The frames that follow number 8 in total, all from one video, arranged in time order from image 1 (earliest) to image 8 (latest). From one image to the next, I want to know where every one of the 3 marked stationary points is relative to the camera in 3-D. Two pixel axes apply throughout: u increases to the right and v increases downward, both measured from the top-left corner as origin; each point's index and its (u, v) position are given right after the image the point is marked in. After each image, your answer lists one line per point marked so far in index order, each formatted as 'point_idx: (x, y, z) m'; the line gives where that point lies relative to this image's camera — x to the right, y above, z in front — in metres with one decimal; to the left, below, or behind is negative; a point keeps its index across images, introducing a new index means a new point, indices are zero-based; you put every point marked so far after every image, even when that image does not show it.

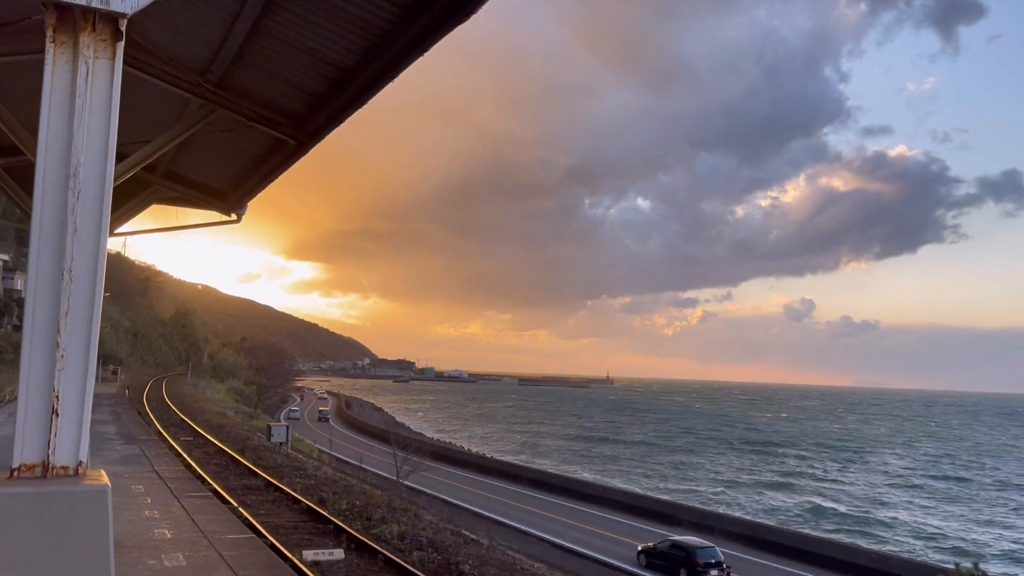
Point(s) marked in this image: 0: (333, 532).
0: (-2.6, -3.5, +12.1) m
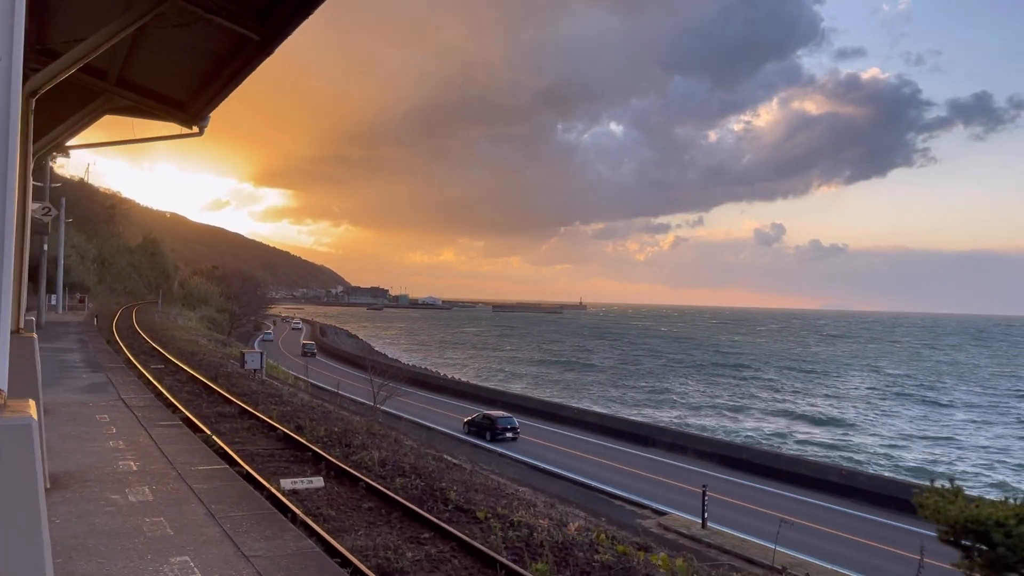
0: (-2.8, -2.4, +11.7) m
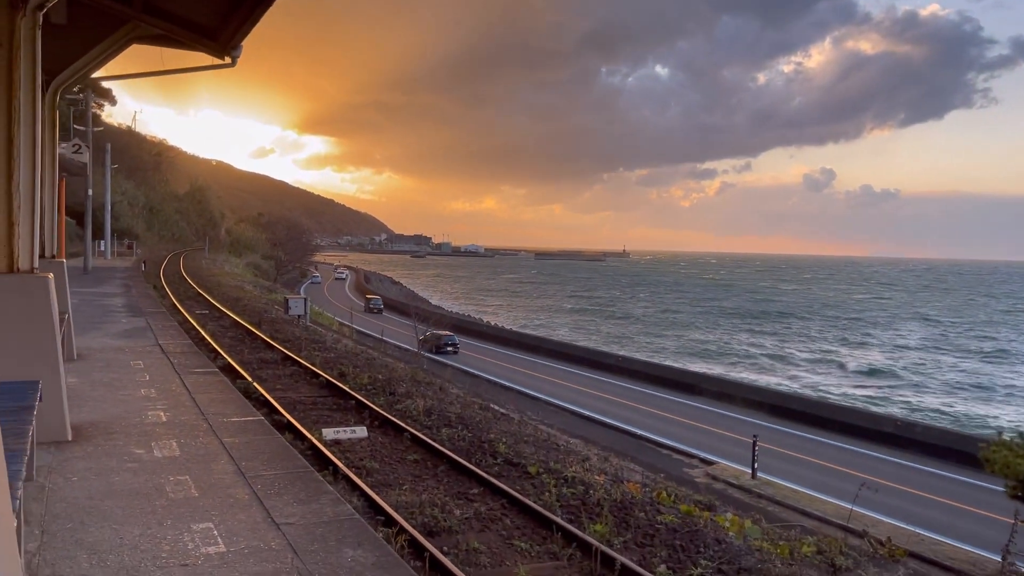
0: (-2.1, -1.6, +11.3) m
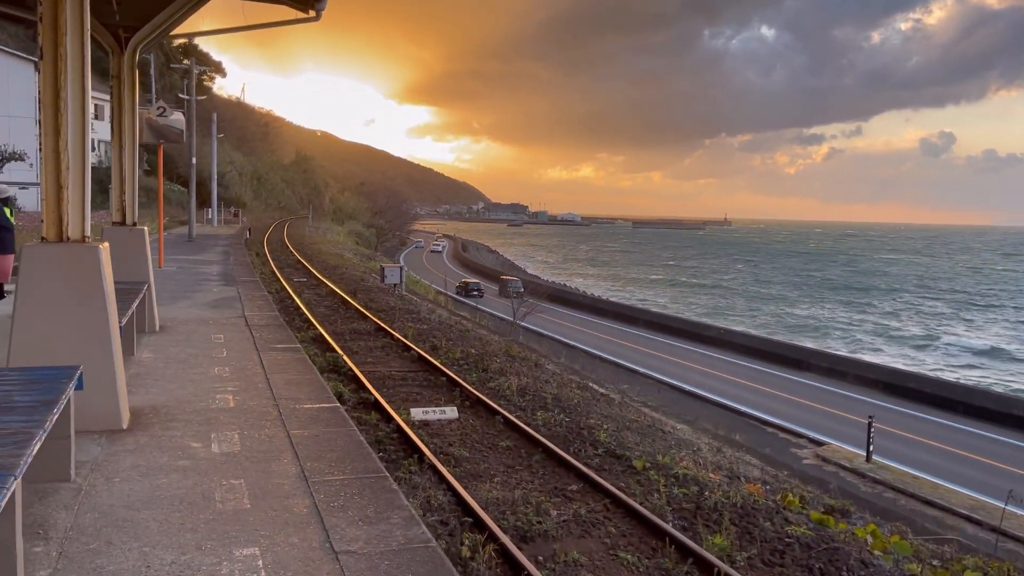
0: (-0.9, -1.2, +10.7) m
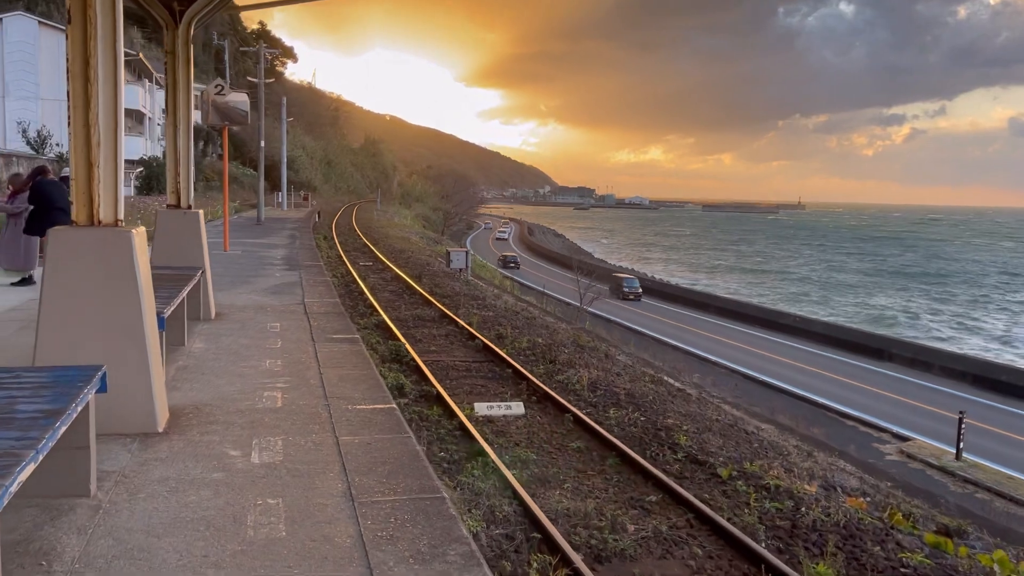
0: (0.0, -1.1, +10.1) m
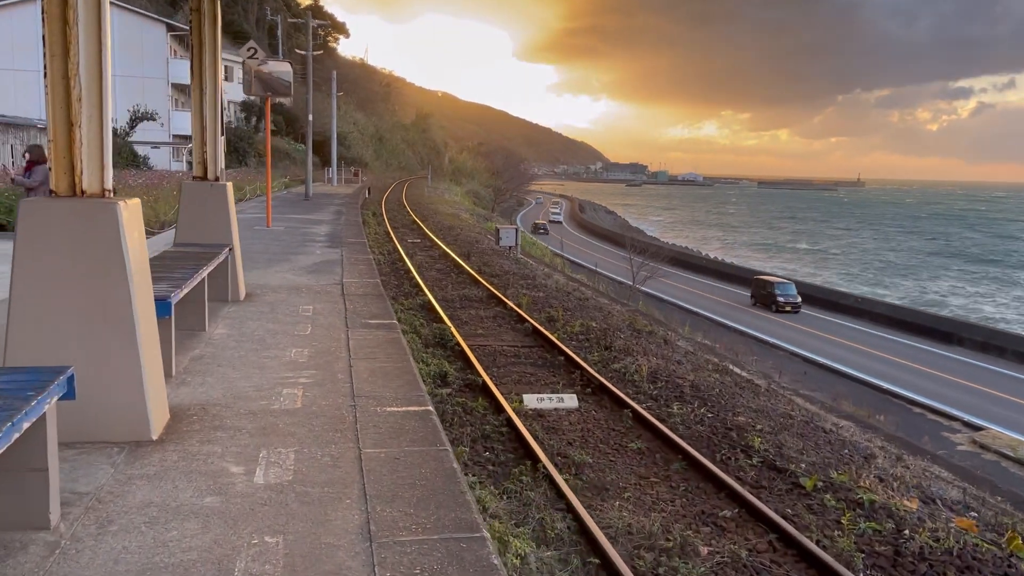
0: (+0.6, -0.9, +9.4) m
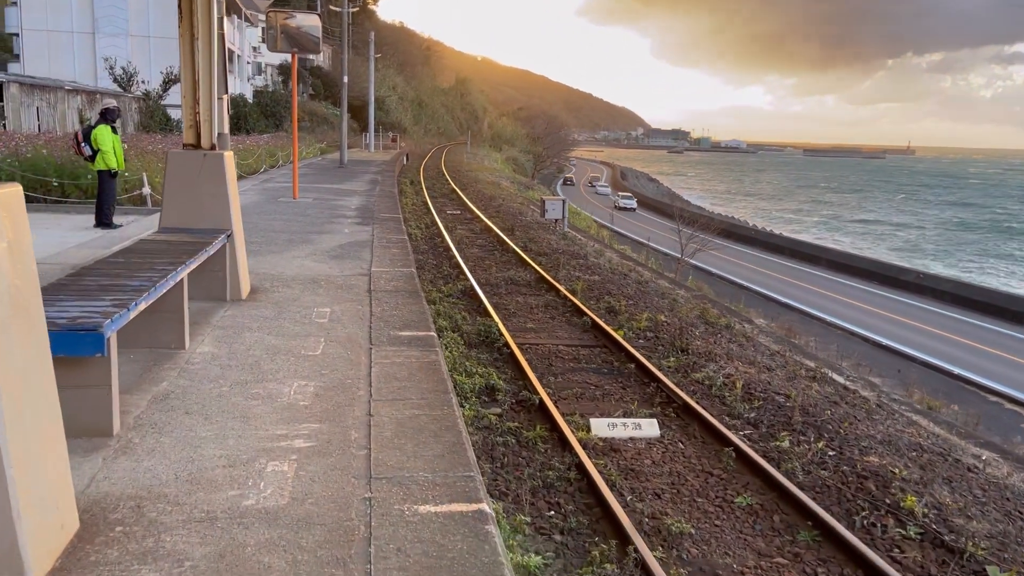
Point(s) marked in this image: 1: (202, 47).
0: (+1.2, -0.8, +7.8) m
1: (-2.2, +1.7, +5.9) m
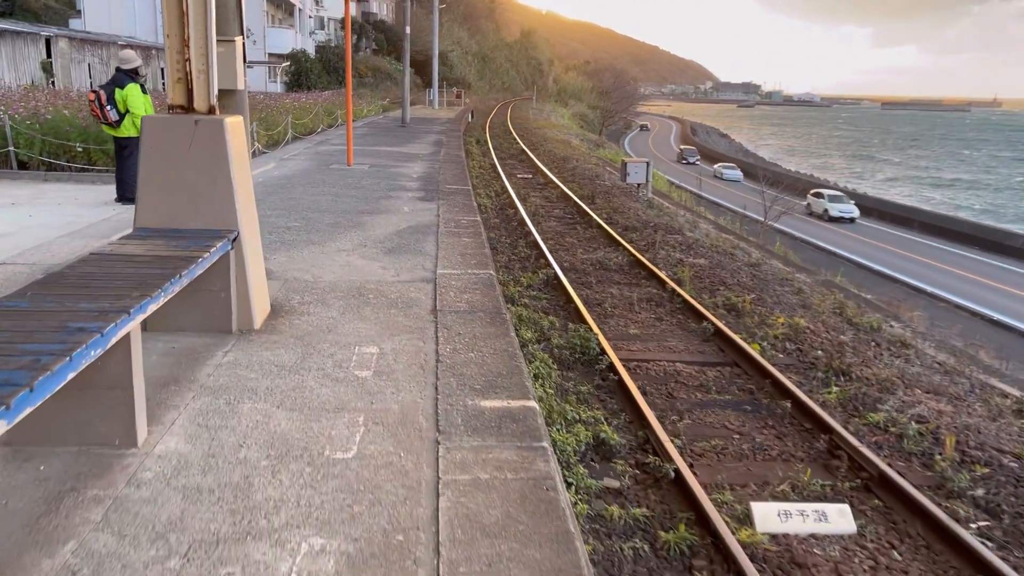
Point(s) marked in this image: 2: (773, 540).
0: (+1.9, -0.9, +5.7) m
1: (-1.6, +1.6, +4.0) m
2: (+1.3, -1.2, +4.1) m
